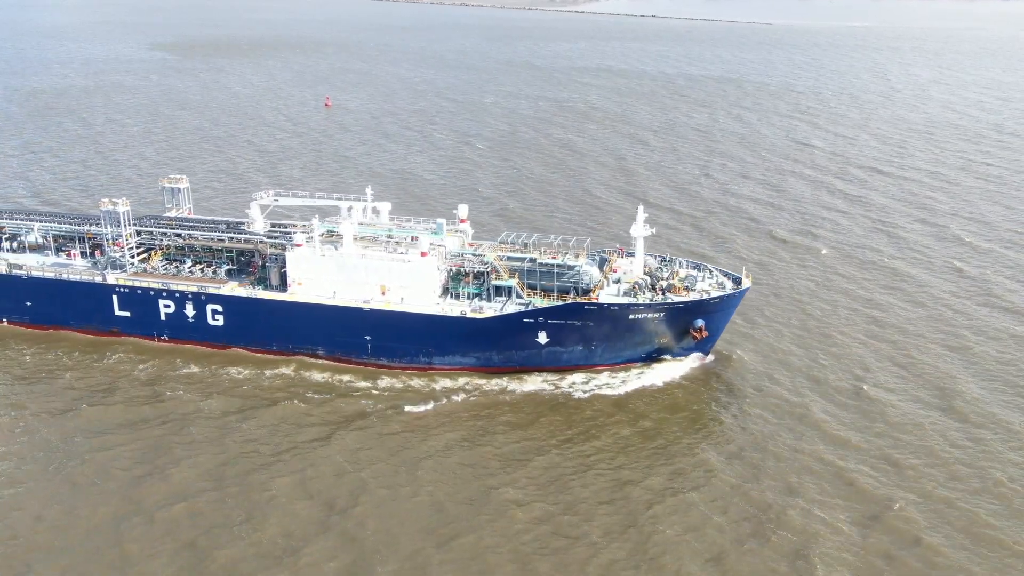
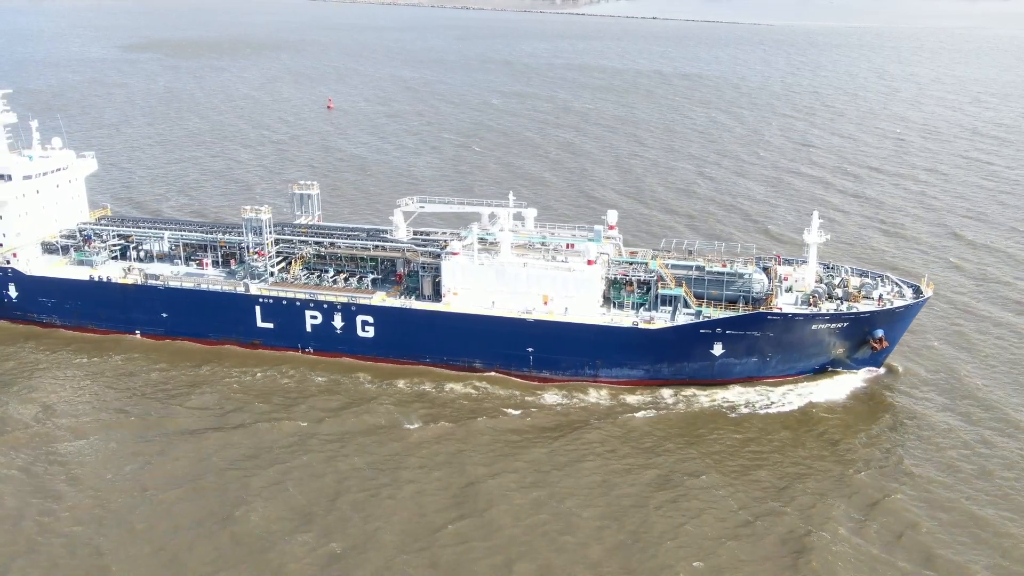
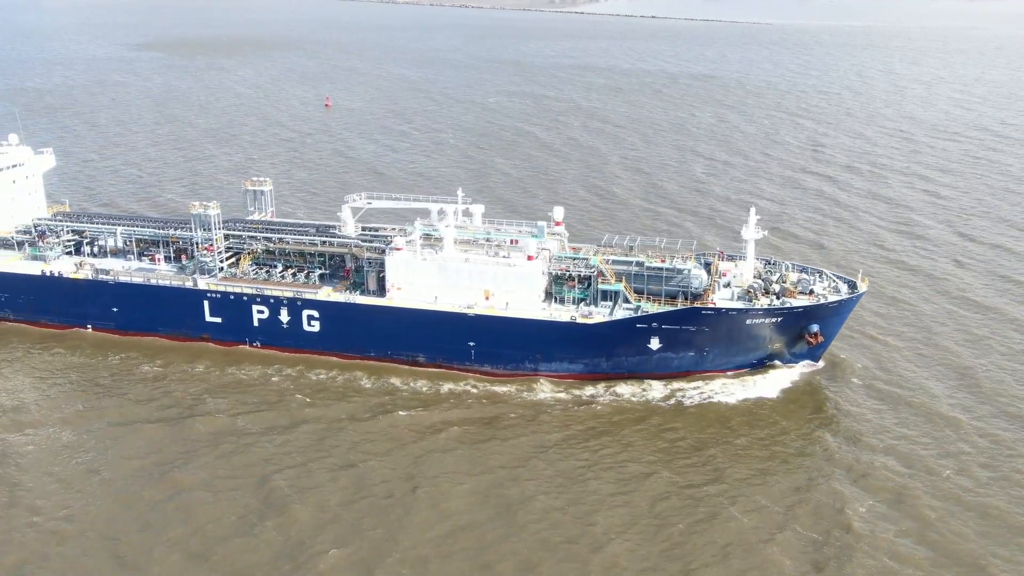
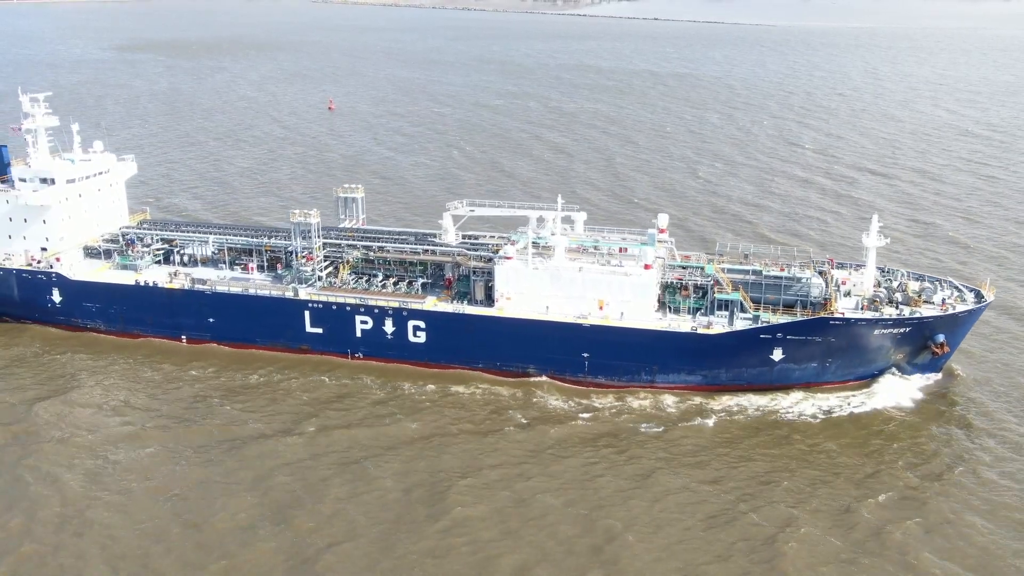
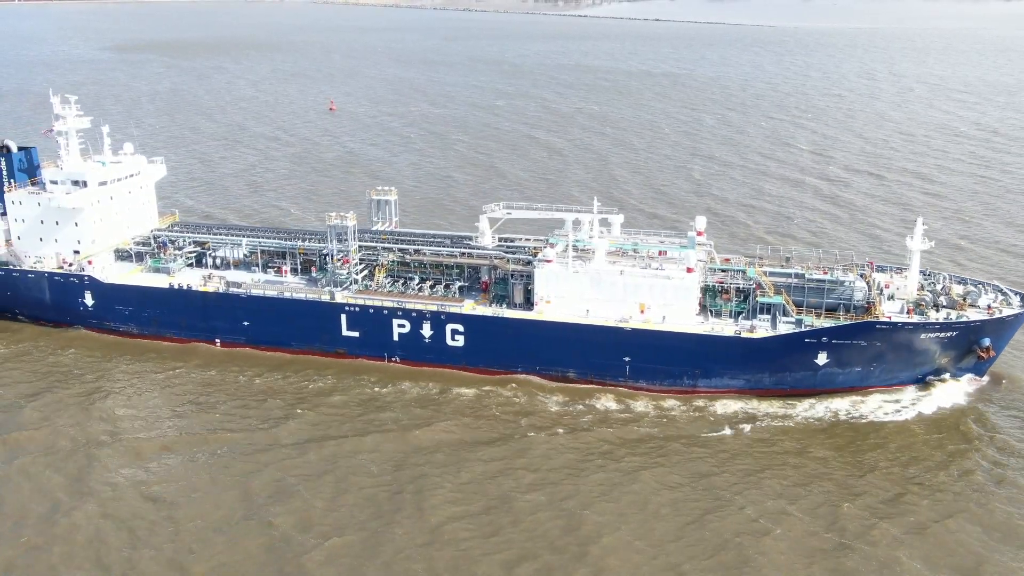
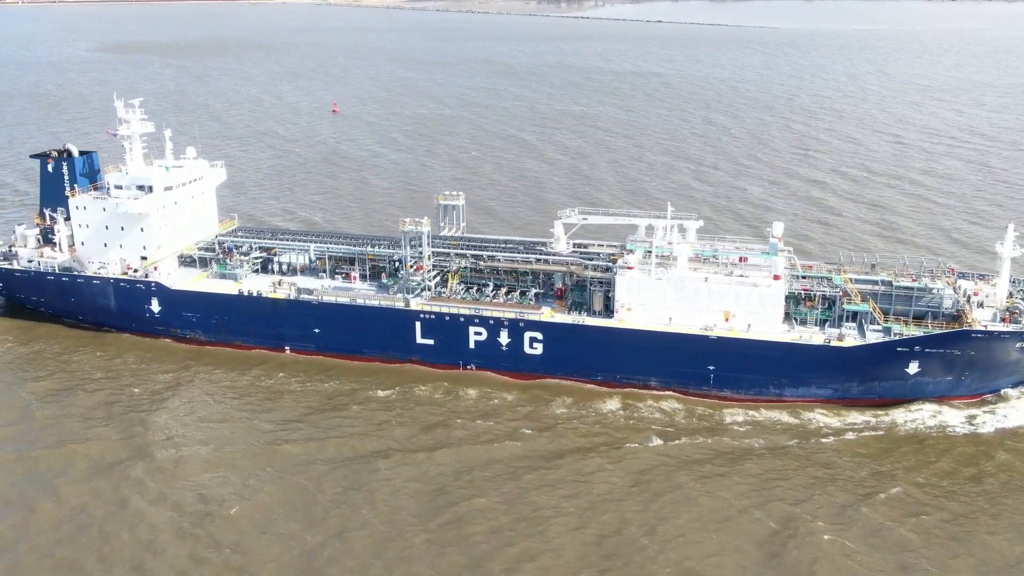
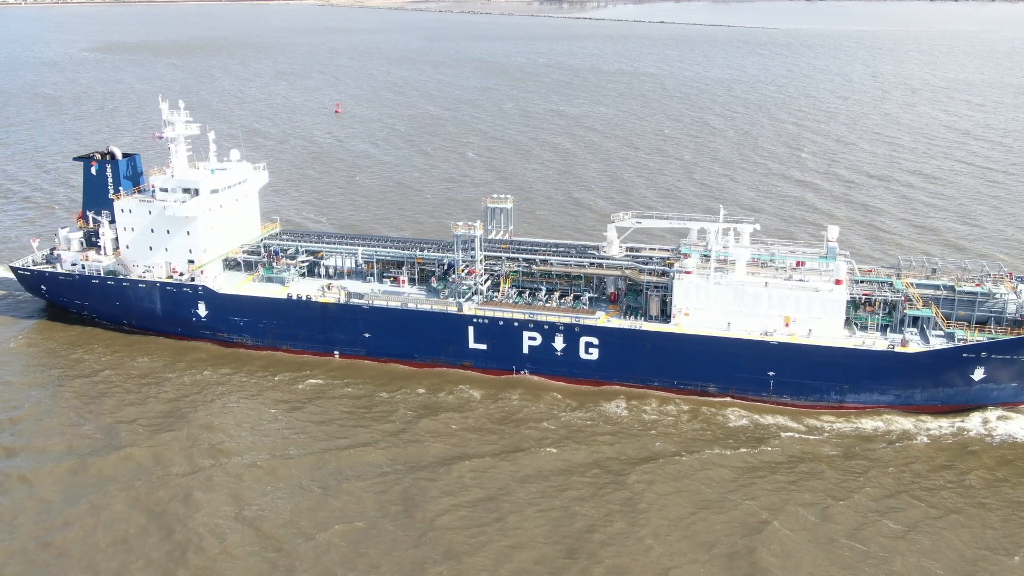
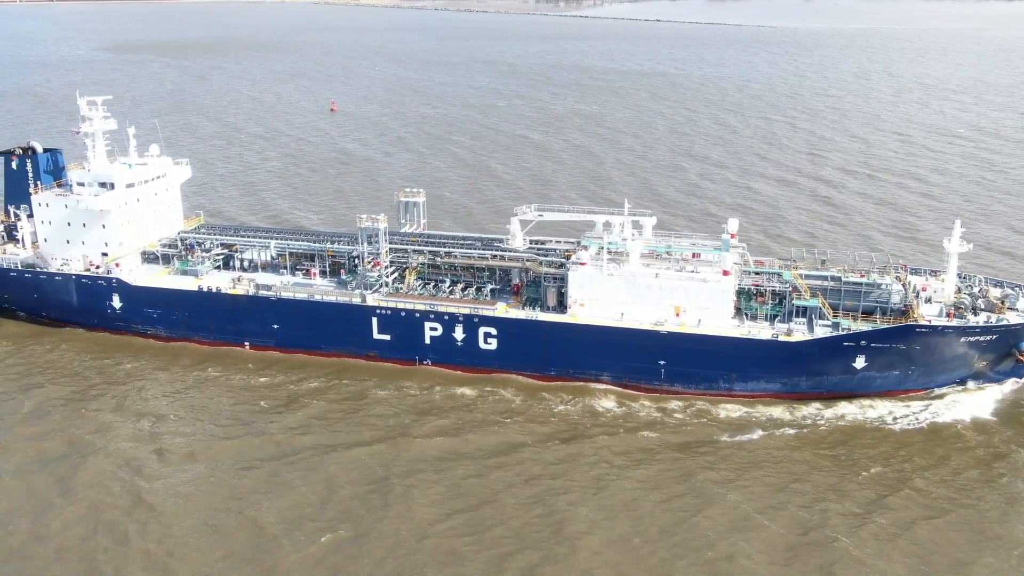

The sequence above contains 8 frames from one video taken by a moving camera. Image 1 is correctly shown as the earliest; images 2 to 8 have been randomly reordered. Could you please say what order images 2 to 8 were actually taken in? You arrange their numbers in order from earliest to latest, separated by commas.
3, 2, 4, 5, 8, 6, 7
